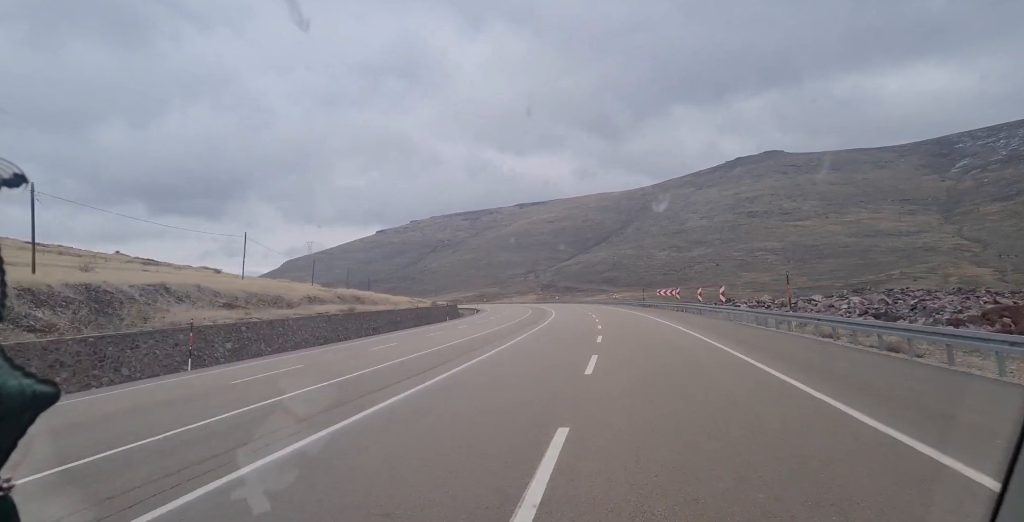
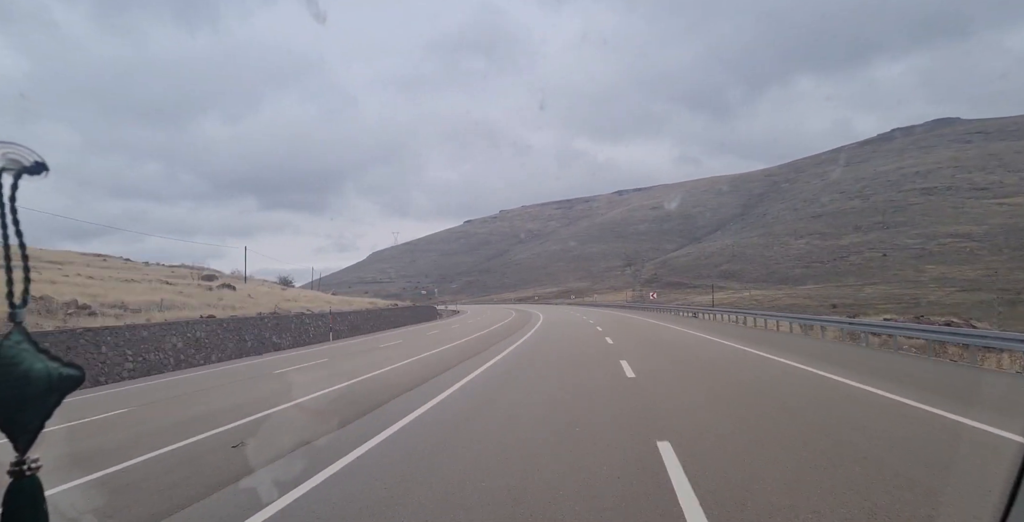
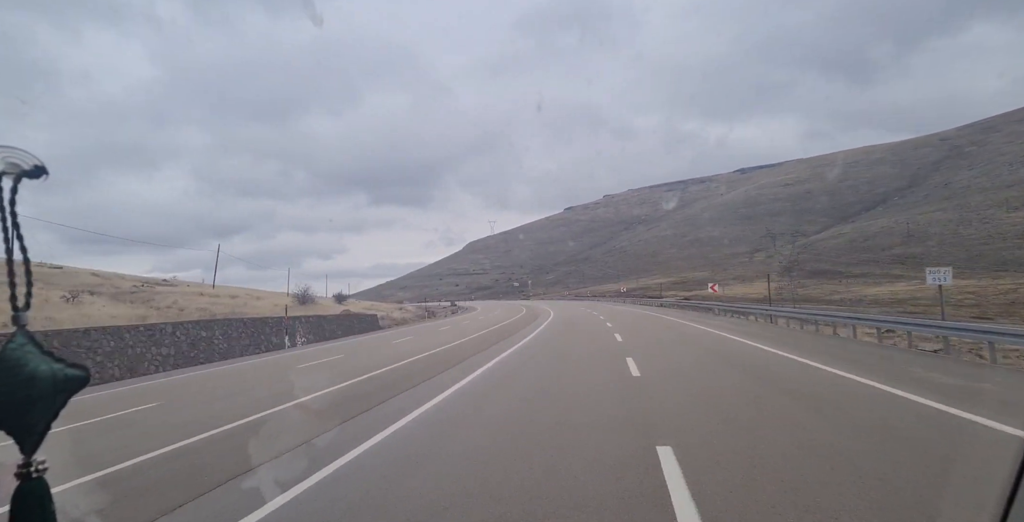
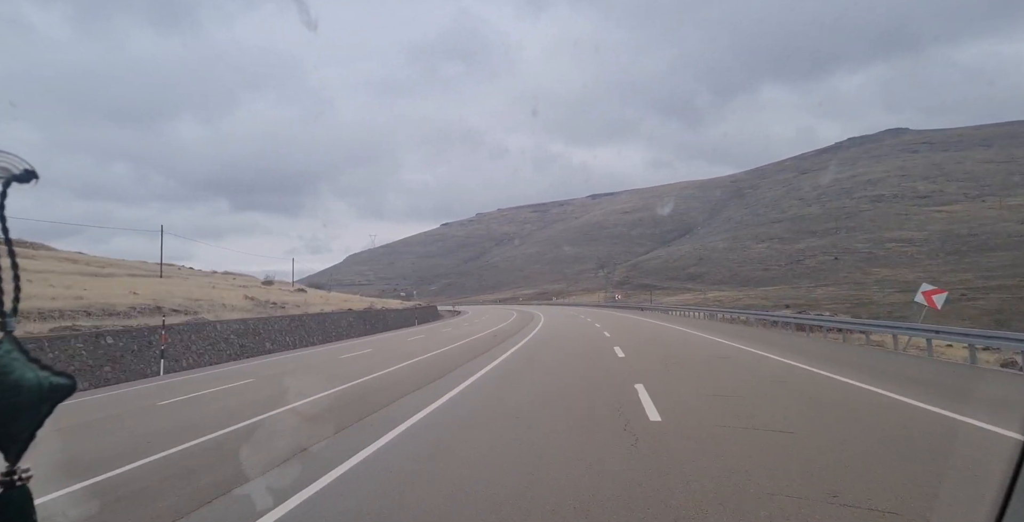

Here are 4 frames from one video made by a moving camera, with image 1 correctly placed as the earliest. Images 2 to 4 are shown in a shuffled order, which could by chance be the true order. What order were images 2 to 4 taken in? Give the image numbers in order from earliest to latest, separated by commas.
4, 2, 3
